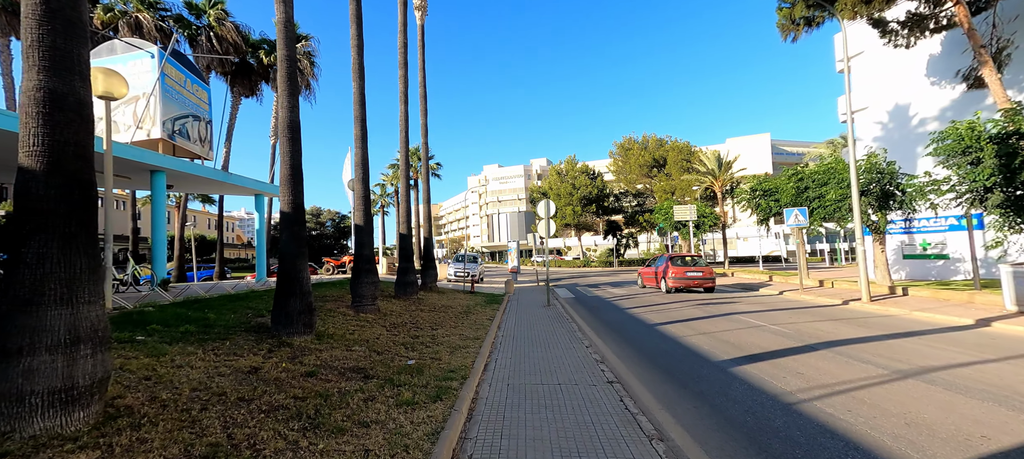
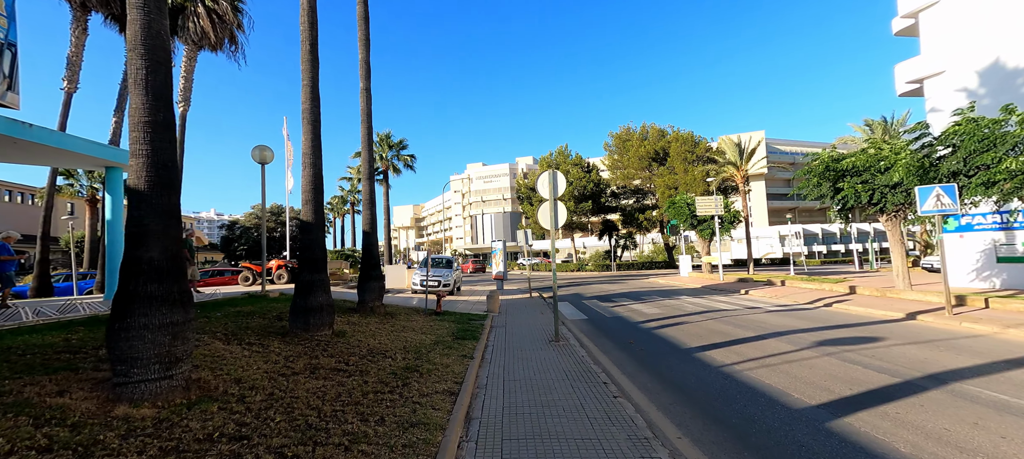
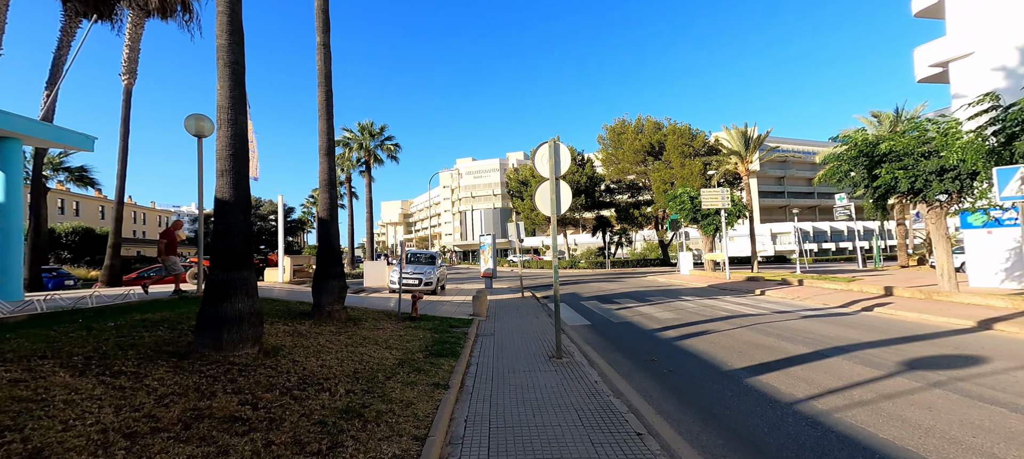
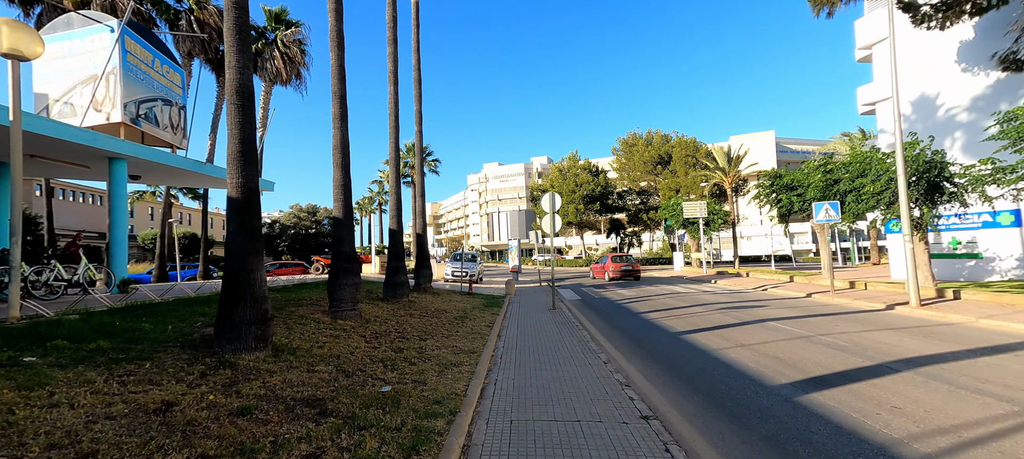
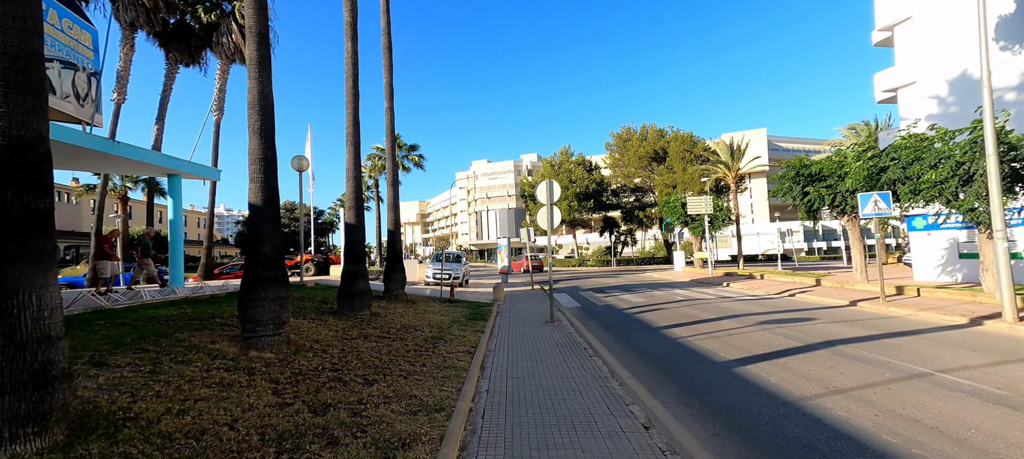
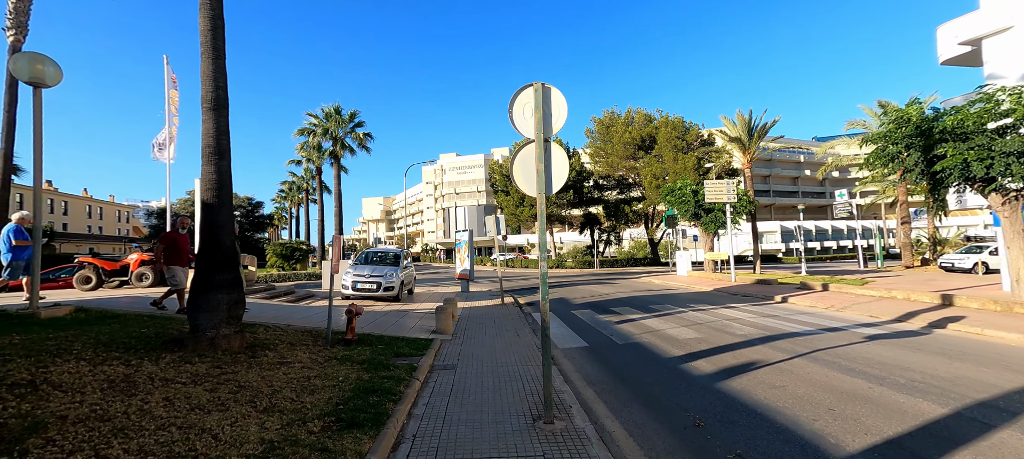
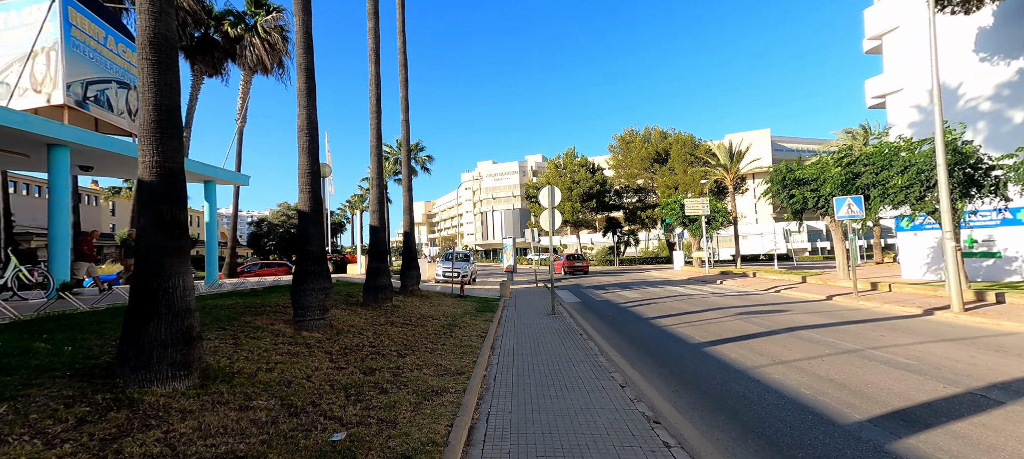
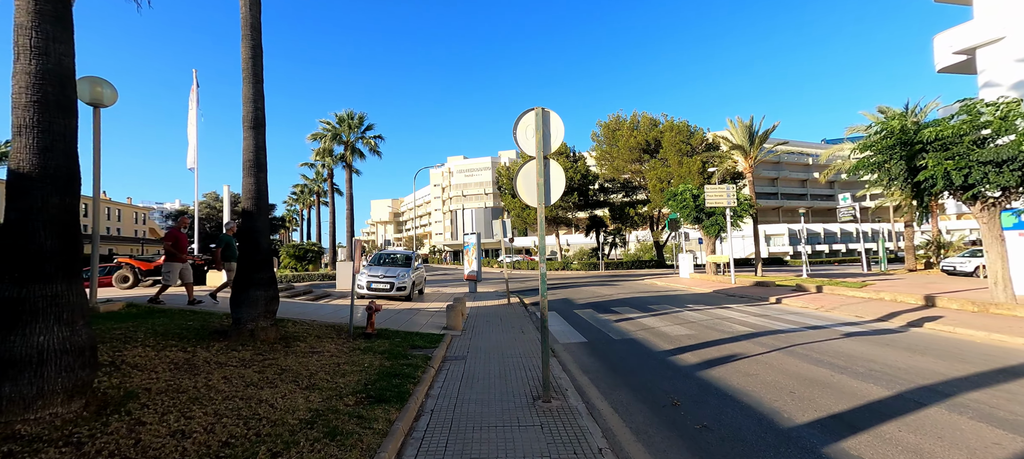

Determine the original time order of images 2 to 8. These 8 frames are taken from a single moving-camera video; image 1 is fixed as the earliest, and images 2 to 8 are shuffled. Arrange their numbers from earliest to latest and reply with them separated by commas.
4, 7, 5, 2, 3, 8, 6
